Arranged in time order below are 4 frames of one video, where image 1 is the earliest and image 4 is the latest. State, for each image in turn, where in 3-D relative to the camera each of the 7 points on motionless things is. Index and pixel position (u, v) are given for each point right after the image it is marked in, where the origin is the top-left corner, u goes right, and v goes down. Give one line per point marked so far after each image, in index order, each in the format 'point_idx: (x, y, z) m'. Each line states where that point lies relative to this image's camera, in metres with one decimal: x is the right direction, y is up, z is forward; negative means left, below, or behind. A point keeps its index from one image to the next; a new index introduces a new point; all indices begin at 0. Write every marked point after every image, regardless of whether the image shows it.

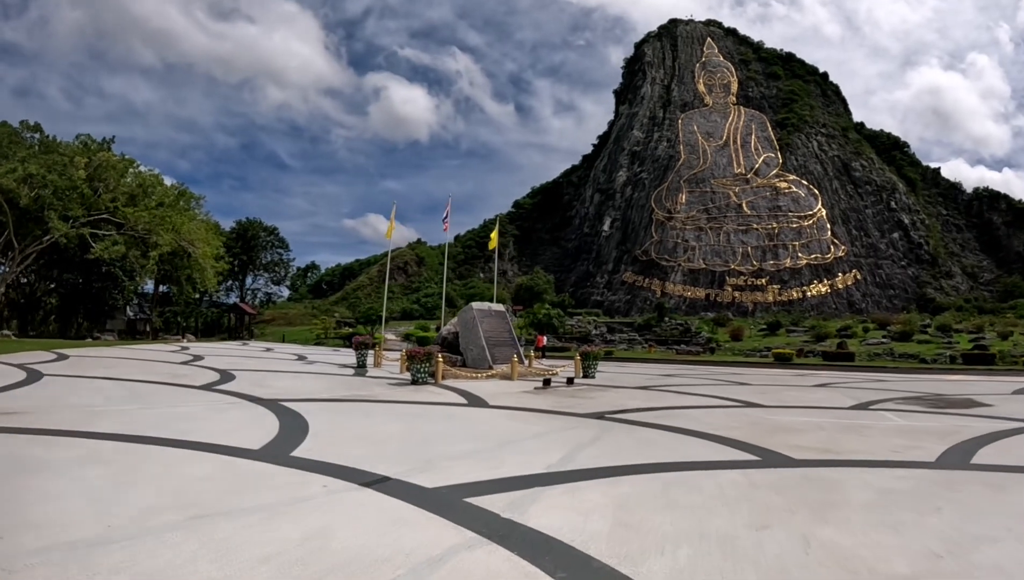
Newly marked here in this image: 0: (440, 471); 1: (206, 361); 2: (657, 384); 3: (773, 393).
0: (-0.7, -1.7, +5.6) m
1: (-9.5, -2.2, +18.8) m
2: (+3.7, -2.4, +15.5) m
3: (+6.9, -2.7, +15.8) m
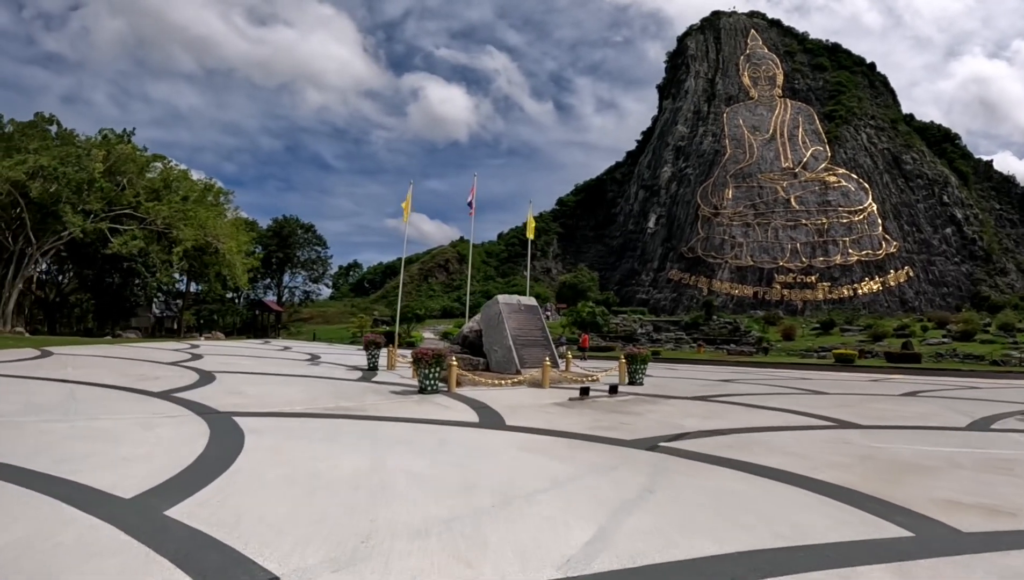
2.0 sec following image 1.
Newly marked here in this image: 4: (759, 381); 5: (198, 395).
0: (-0.8, -1.5, +3.2) m
1: (-8.7, -2.0, +17.0) m
2: (+4.3, -2.2, +12.8) m
3: (+7.5, -2.5, +12.9) m
4: (+7.5, -2.8, +18.3) m
5: (-5.5, -1.8, +10.6) m
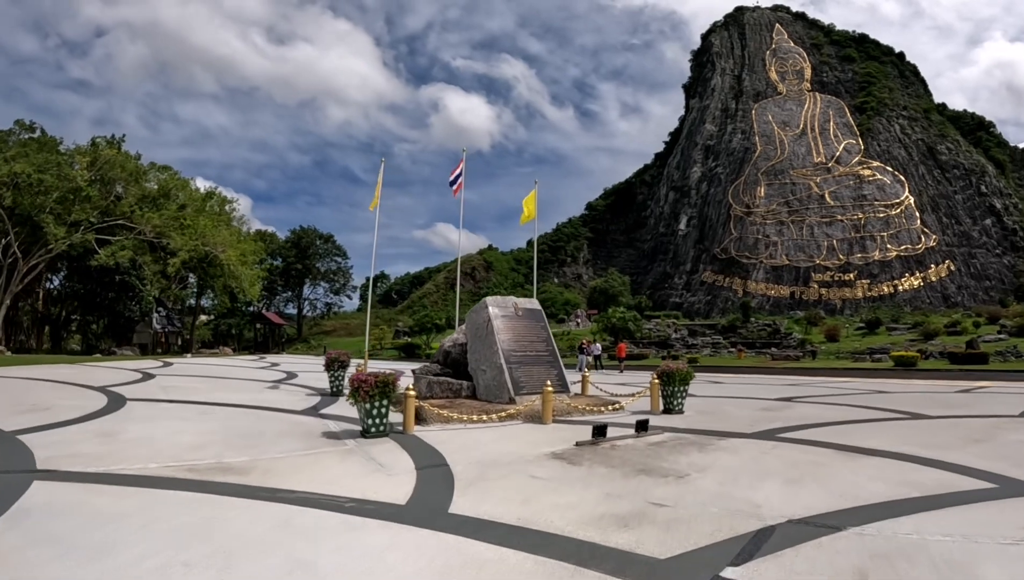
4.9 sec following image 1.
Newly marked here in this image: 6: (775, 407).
0: (-1.3, -1.4, 0.0) m
1: (-8.5, -2.3, +14.2) m
2: (+4.2, -2.1, +9.3) m
3: (+7.4, -2.3, +9.3) m
4: (+7.7, -2.6, +14.6) m
5: (-5.7, -1.9, +7.6) m
6: (+5.1, -2.2, +11.4) m
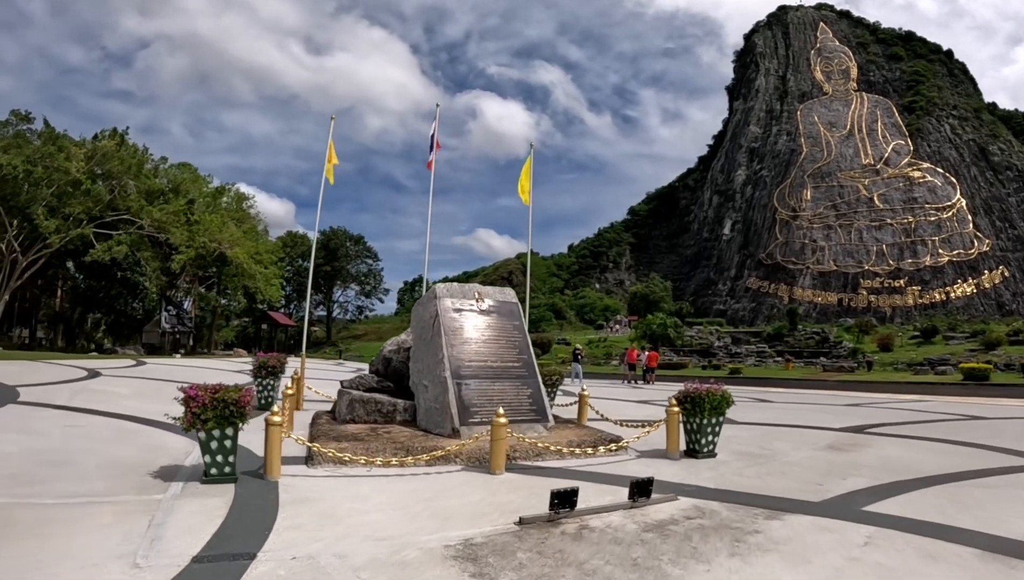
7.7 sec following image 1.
0: (-2.5, -1.1, -2.7) m
1: (-8.8, -2.1, +11.8) m
2: (+3.7, -1.9, +6.2) m
3: (+6.8, -2.1, +5.9) m
4: (+7.4, -2.5, +11.3) m
5: (-6.4, -1.7, +5.1) m
6: (+4.6, -2.1, +8.2) m
